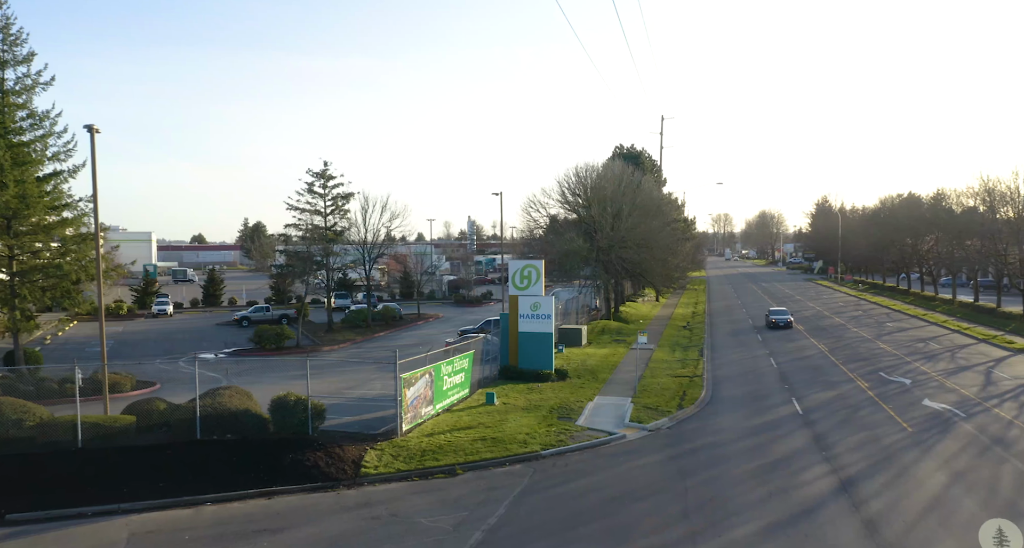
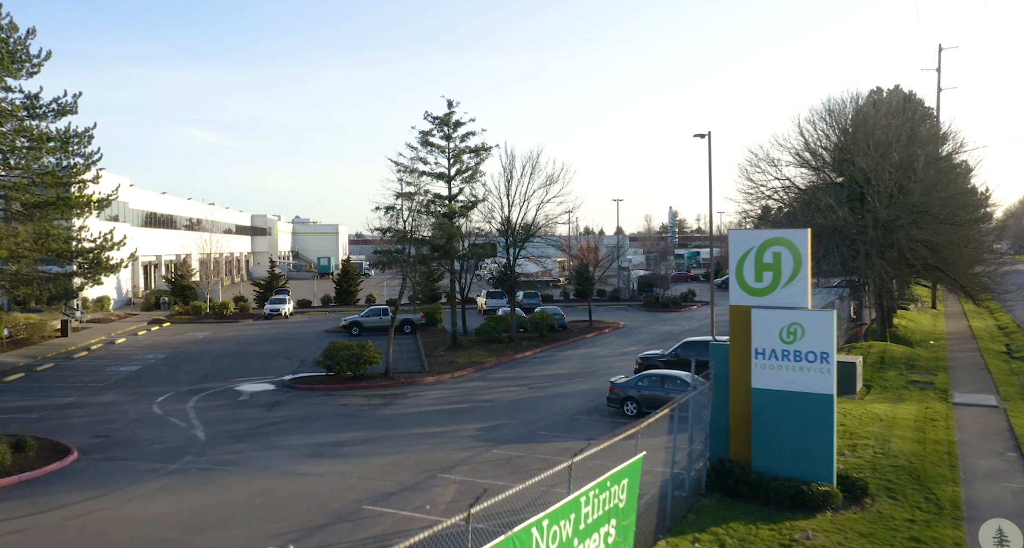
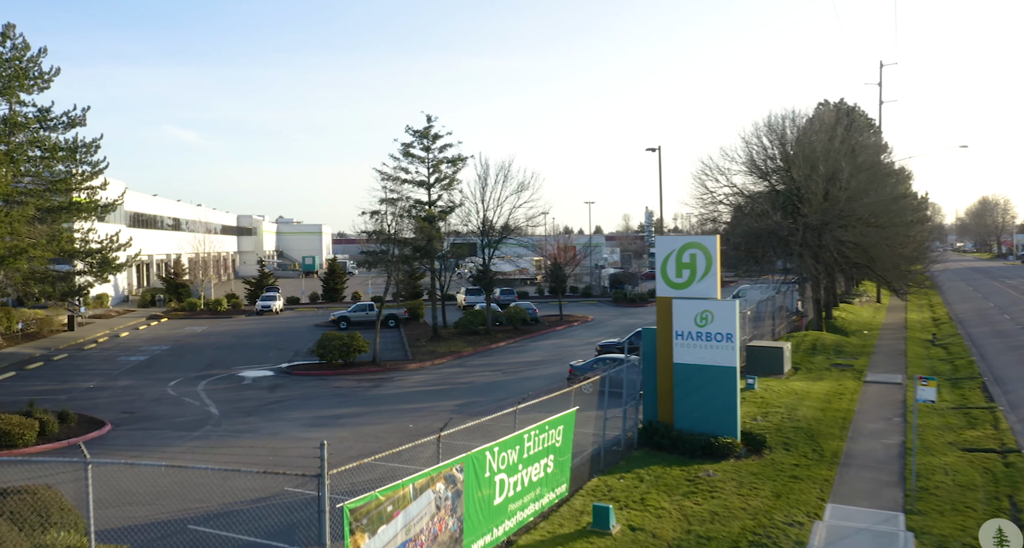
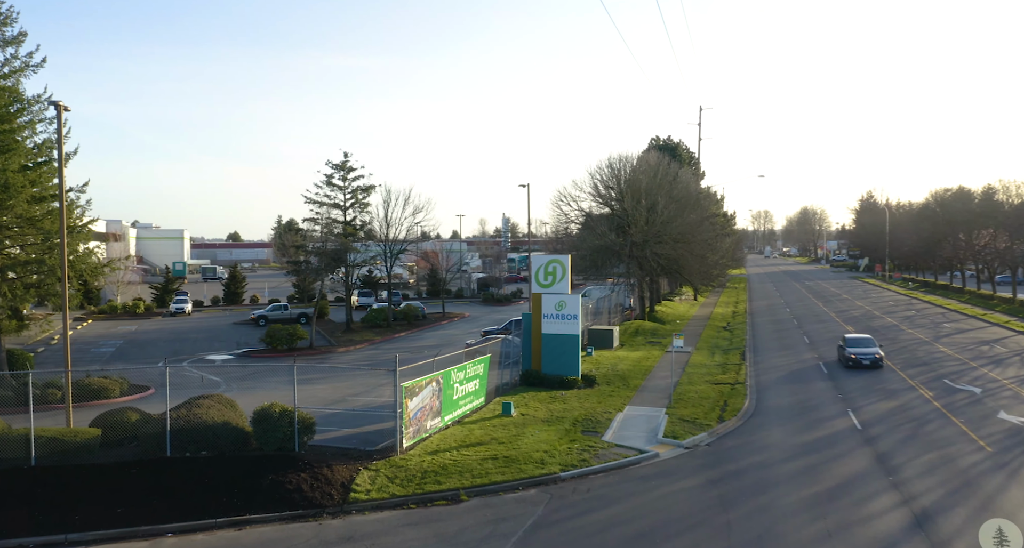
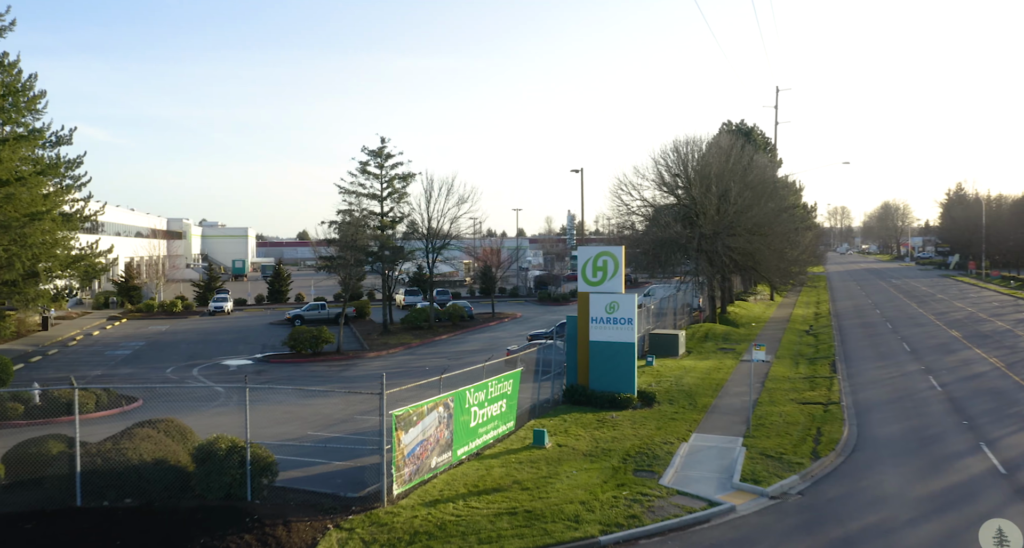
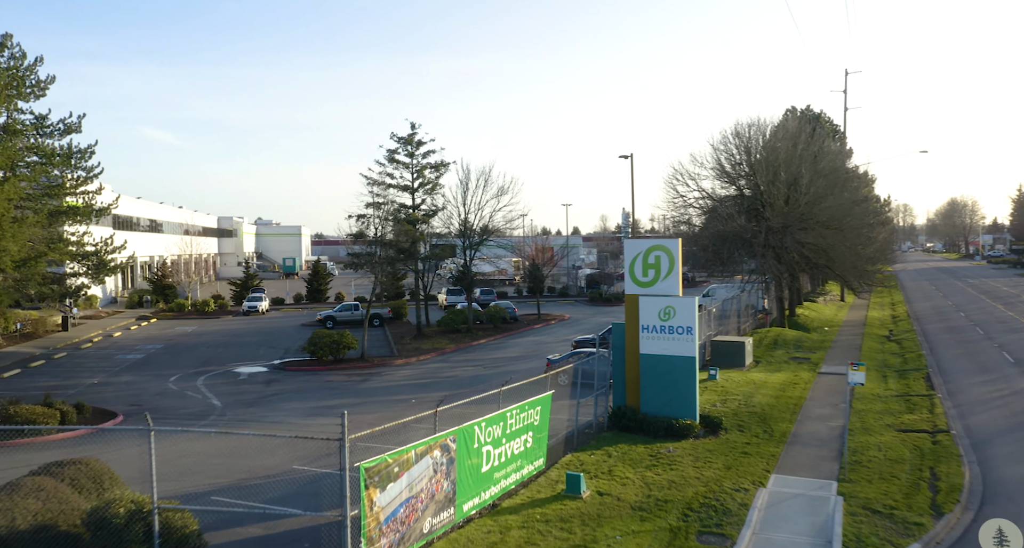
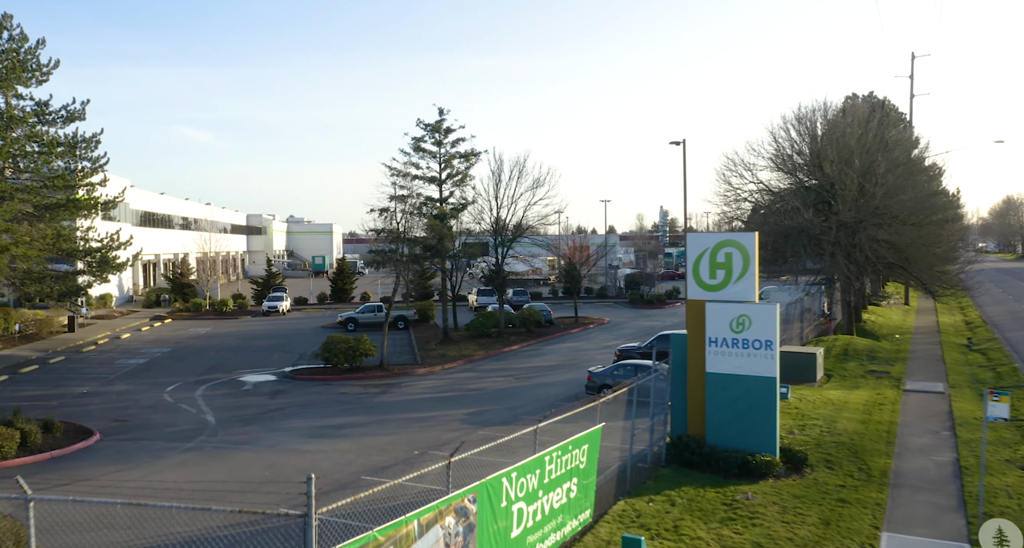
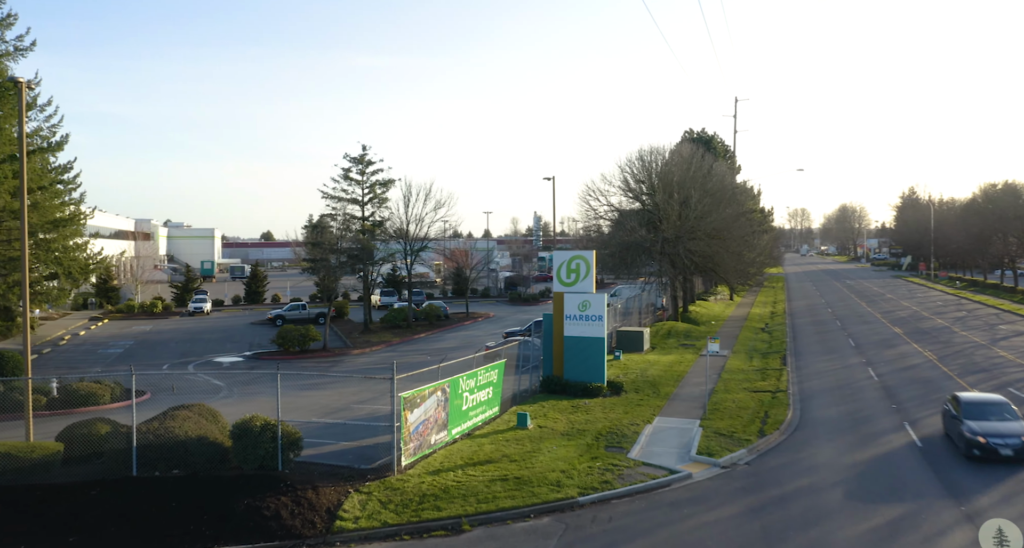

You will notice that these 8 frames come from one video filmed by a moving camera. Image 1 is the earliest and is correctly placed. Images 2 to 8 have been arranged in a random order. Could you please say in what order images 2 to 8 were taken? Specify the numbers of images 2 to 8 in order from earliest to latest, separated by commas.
4, 8, 5, 6, 3, 7, 2
